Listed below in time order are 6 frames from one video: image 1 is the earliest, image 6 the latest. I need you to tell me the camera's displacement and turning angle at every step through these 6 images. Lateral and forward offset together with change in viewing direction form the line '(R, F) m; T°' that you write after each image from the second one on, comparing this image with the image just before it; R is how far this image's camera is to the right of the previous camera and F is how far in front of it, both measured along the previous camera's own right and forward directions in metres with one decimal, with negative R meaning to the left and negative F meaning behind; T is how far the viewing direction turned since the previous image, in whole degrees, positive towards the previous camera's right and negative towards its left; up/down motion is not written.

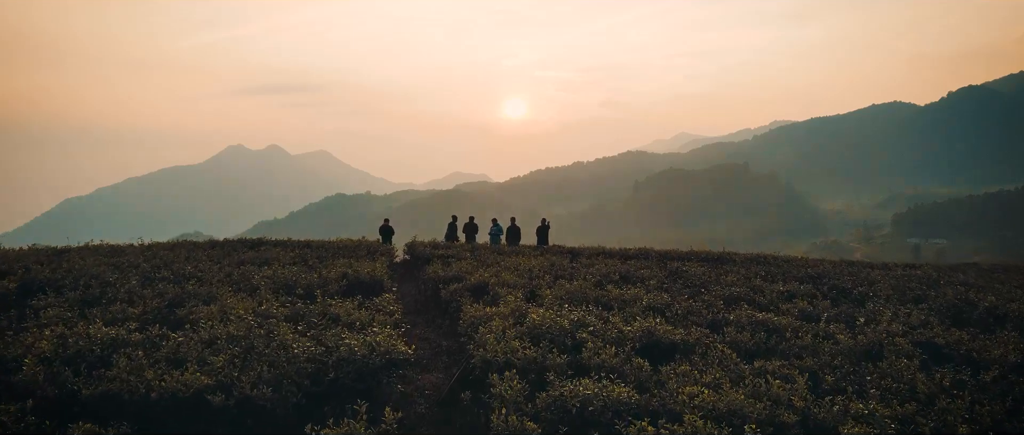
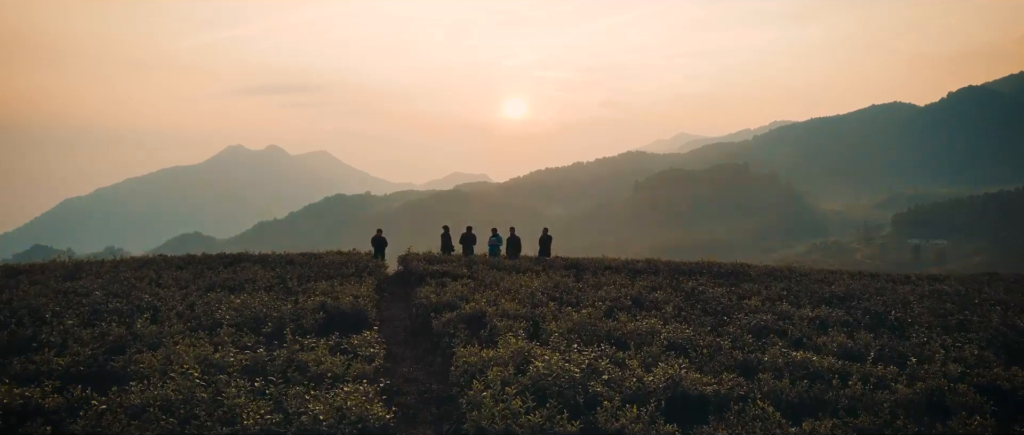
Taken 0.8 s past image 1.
(0.0, +0.6) m; 0°
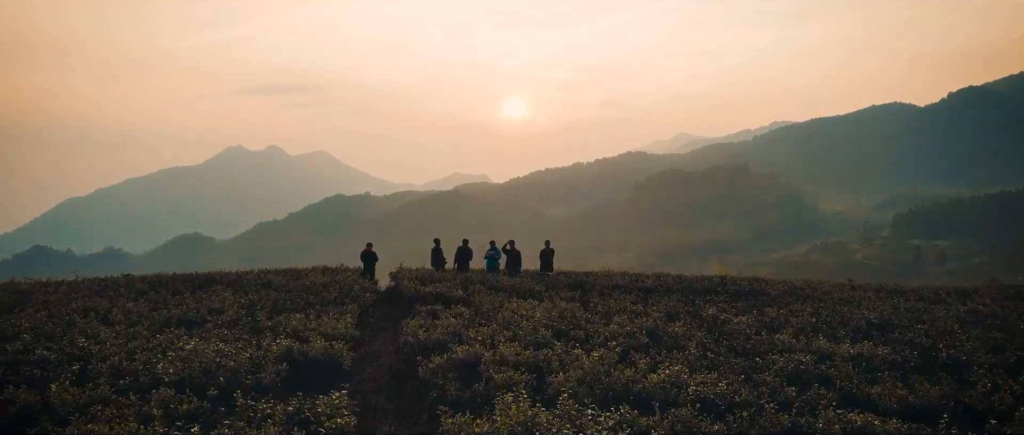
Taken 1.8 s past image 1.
(0.0, +0.6) m; 0°
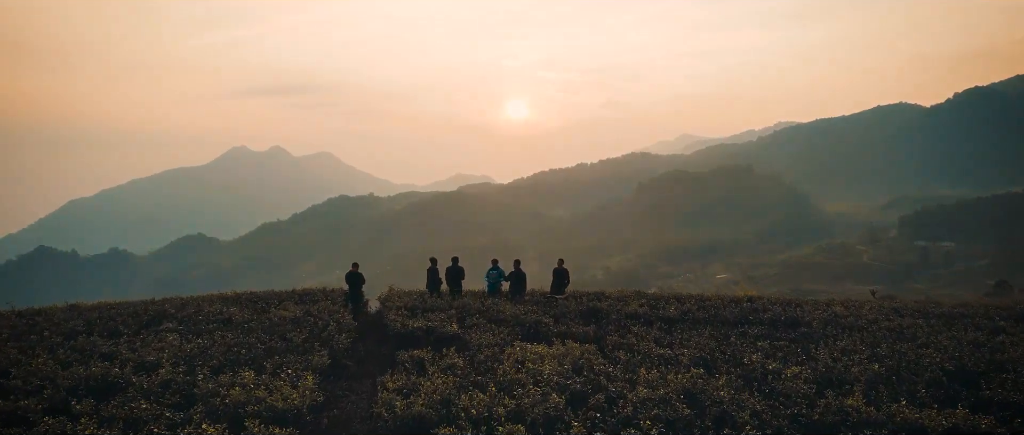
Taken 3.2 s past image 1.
(0.0, +0.7) m; 0°
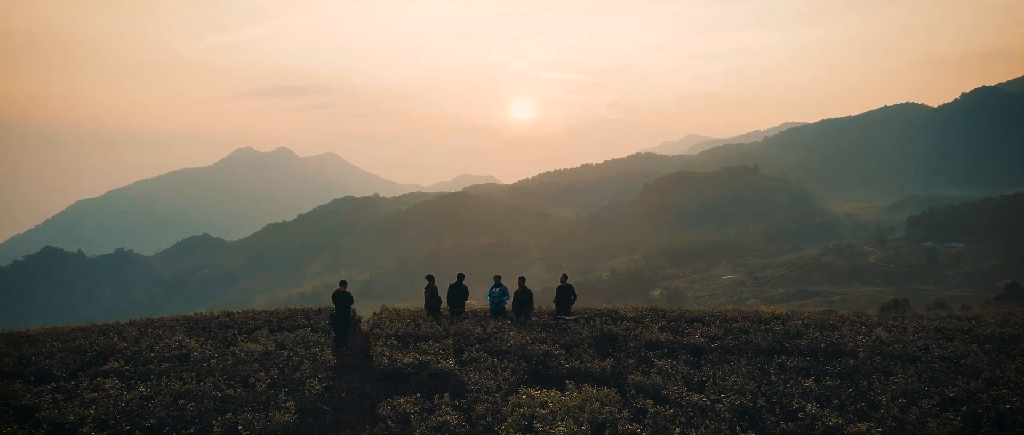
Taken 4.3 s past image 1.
(0.0, +1.0) m; 0°
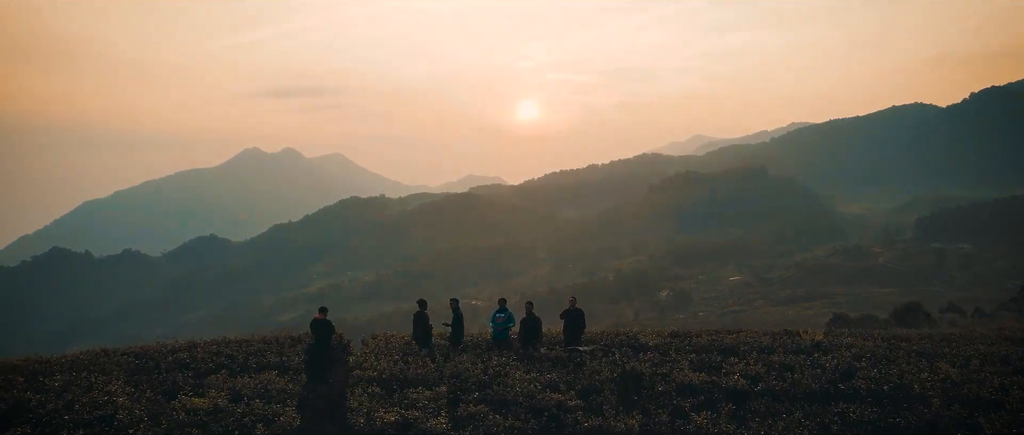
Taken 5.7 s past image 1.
(0.0, +1.1) m; -1°
